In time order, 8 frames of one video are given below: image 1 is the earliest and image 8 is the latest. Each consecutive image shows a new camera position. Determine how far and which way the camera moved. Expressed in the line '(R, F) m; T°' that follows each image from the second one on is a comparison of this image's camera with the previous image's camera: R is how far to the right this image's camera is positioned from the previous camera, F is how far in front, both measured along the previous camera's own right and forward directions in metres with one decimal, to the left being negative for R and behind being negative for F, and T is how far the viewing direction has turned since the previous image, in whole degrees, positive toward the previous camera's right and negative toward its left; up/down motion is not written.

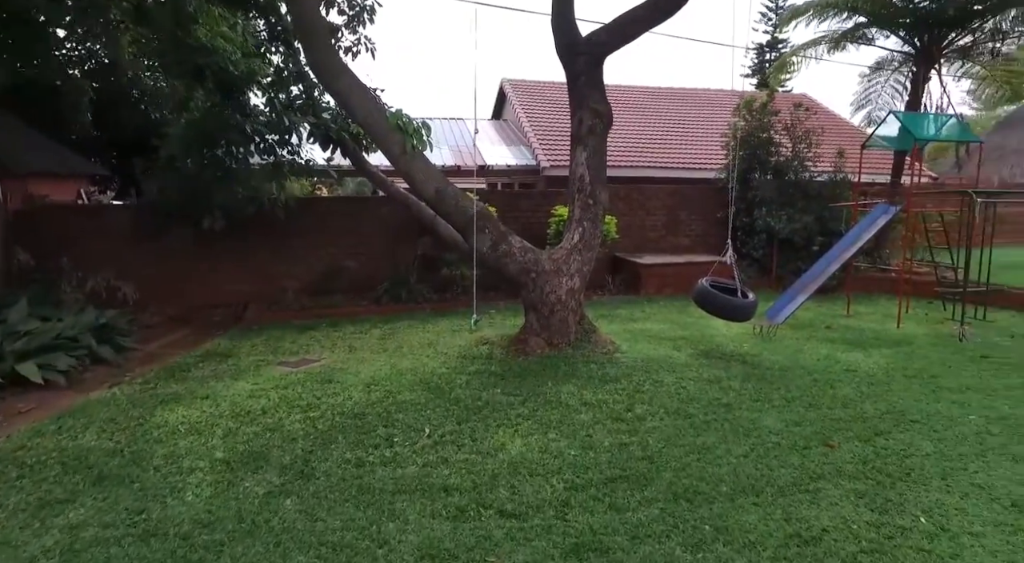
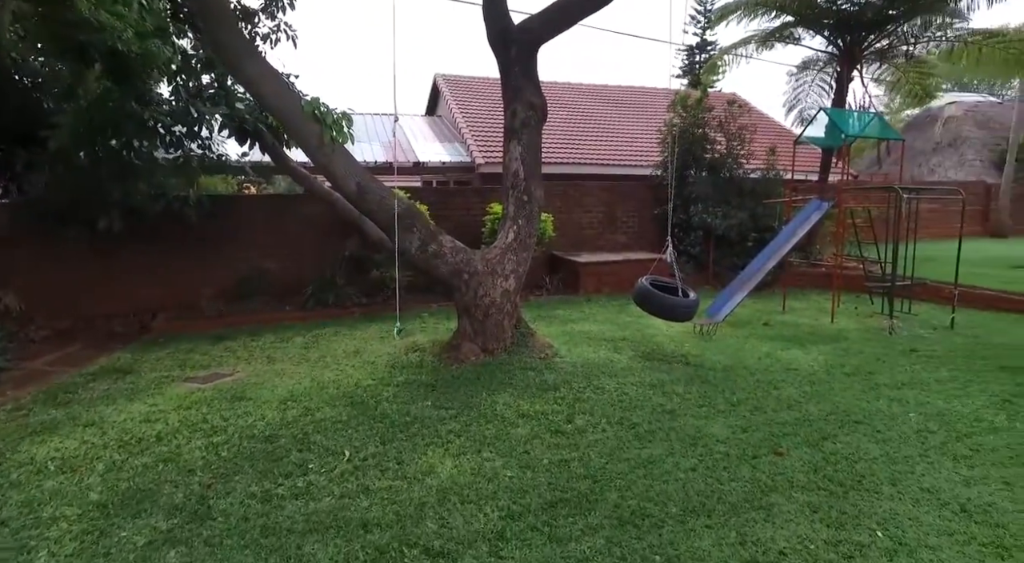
(+0.1, +0.3) m; +6°
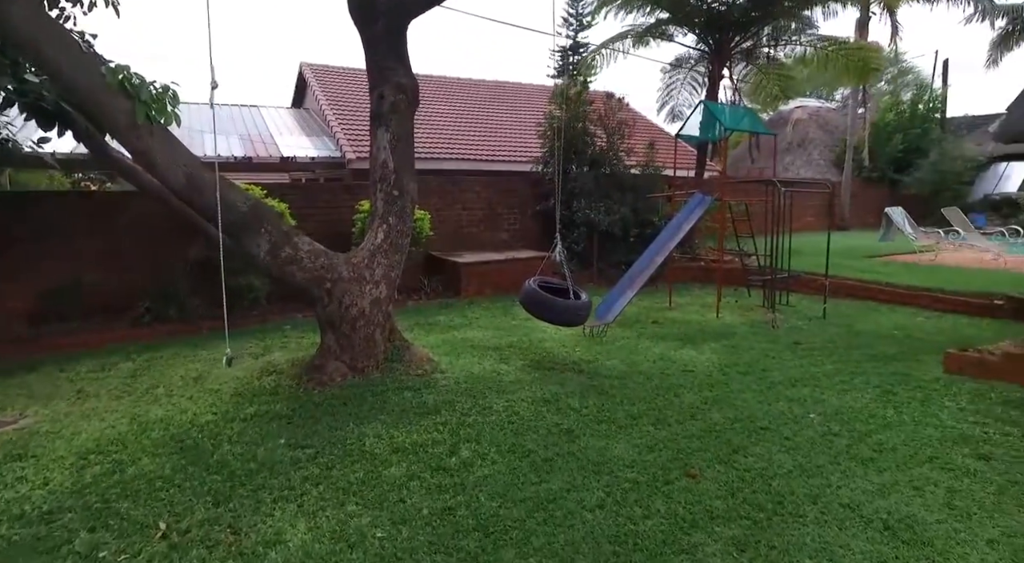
(+0.1, +0.6) m; +11°
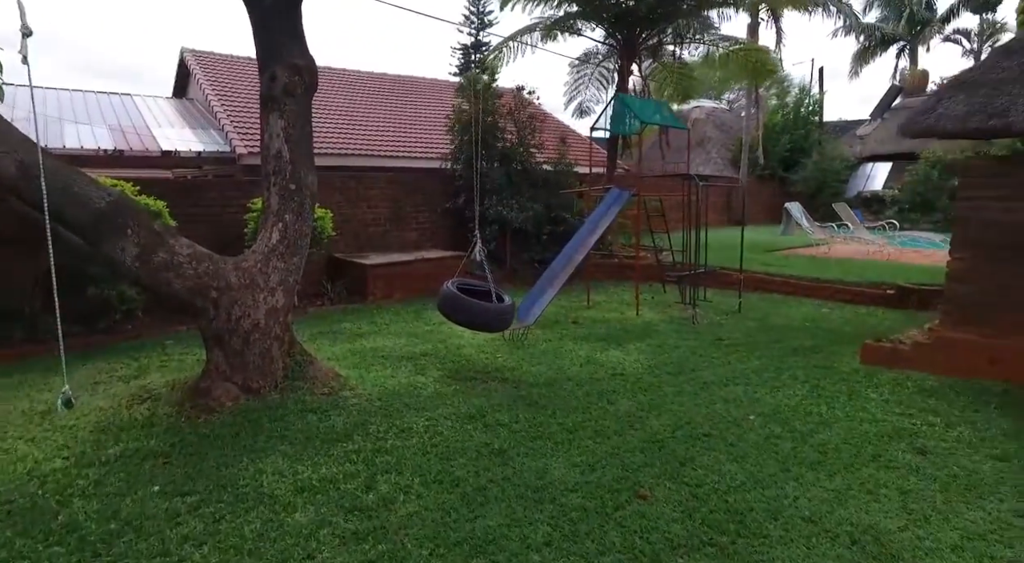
(-0.1, +0.4) m; +9°
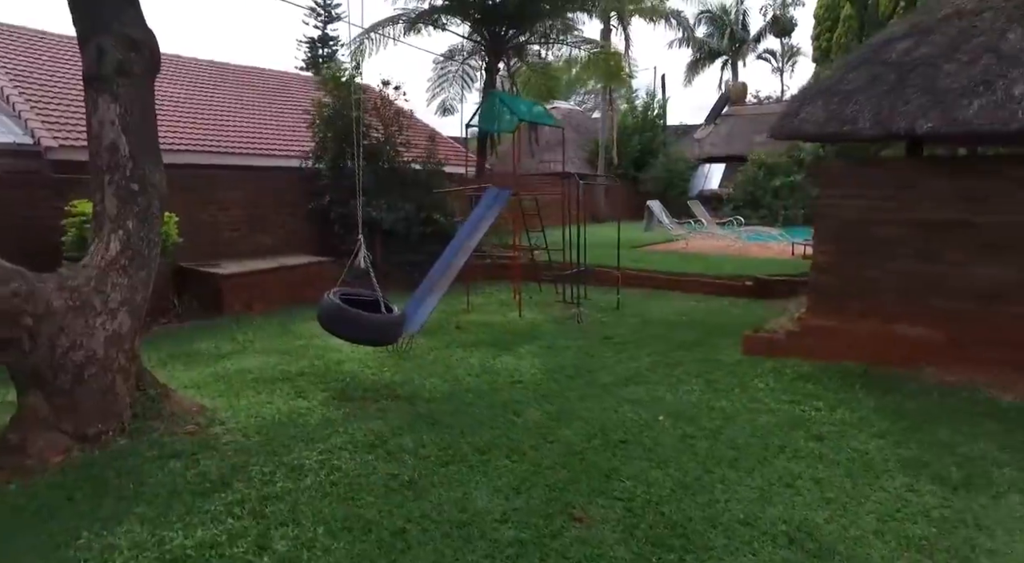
(-0.2, +0.3) m; +13°
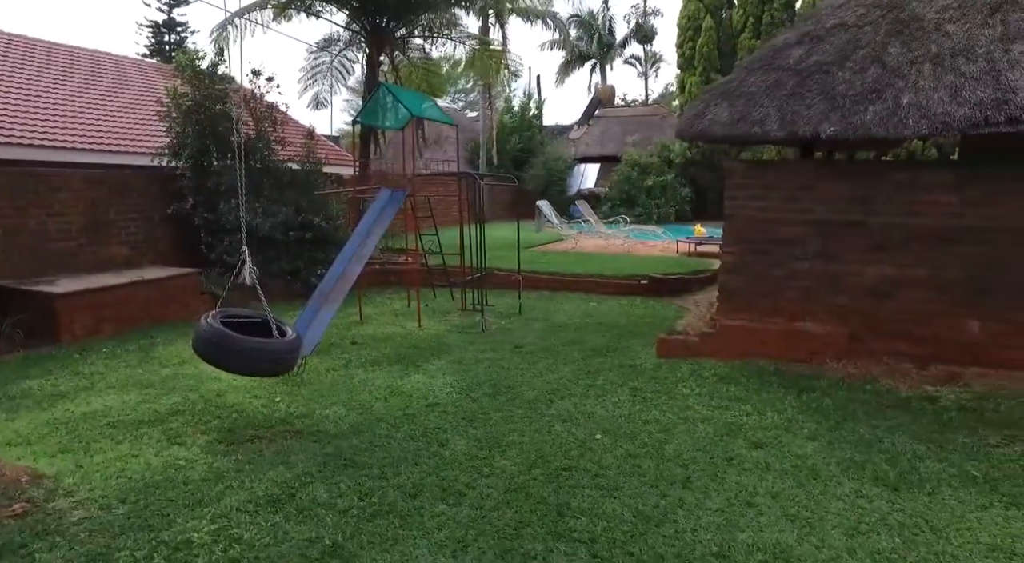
(-0.2, +0.4) m; +12°
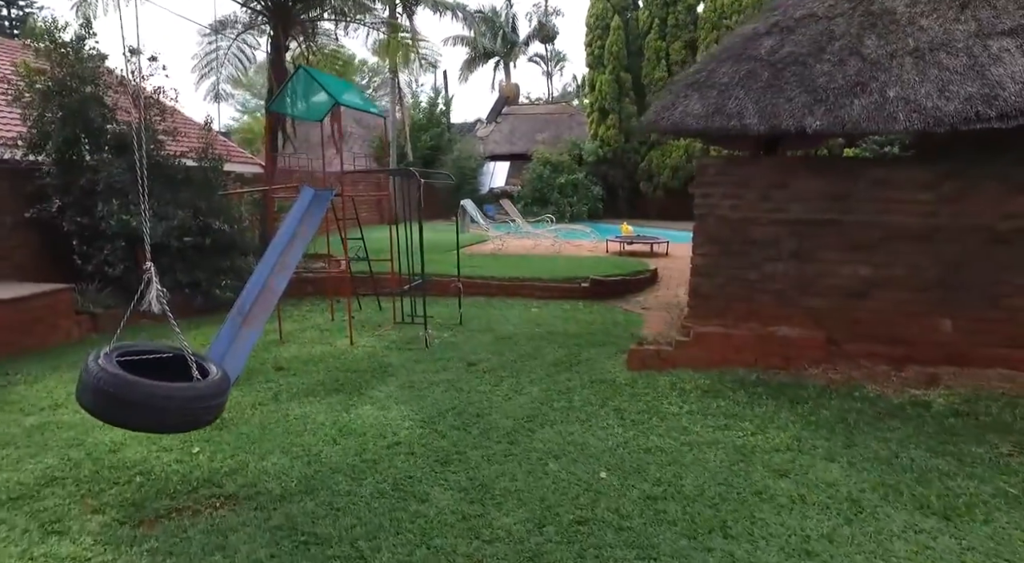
(-0.4, +0.6) m; +9°
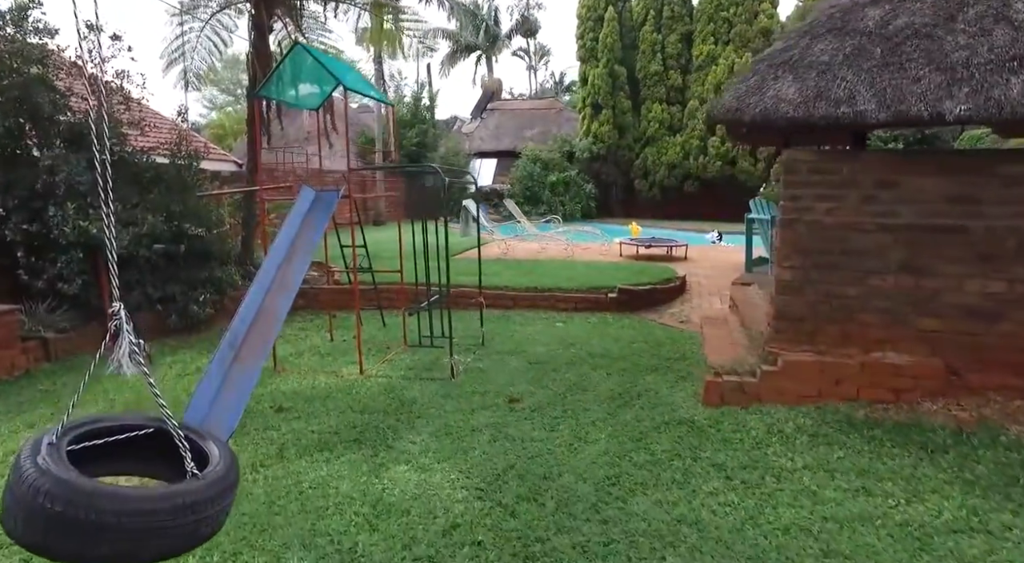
(-0.5, +0.8) m; +2°
